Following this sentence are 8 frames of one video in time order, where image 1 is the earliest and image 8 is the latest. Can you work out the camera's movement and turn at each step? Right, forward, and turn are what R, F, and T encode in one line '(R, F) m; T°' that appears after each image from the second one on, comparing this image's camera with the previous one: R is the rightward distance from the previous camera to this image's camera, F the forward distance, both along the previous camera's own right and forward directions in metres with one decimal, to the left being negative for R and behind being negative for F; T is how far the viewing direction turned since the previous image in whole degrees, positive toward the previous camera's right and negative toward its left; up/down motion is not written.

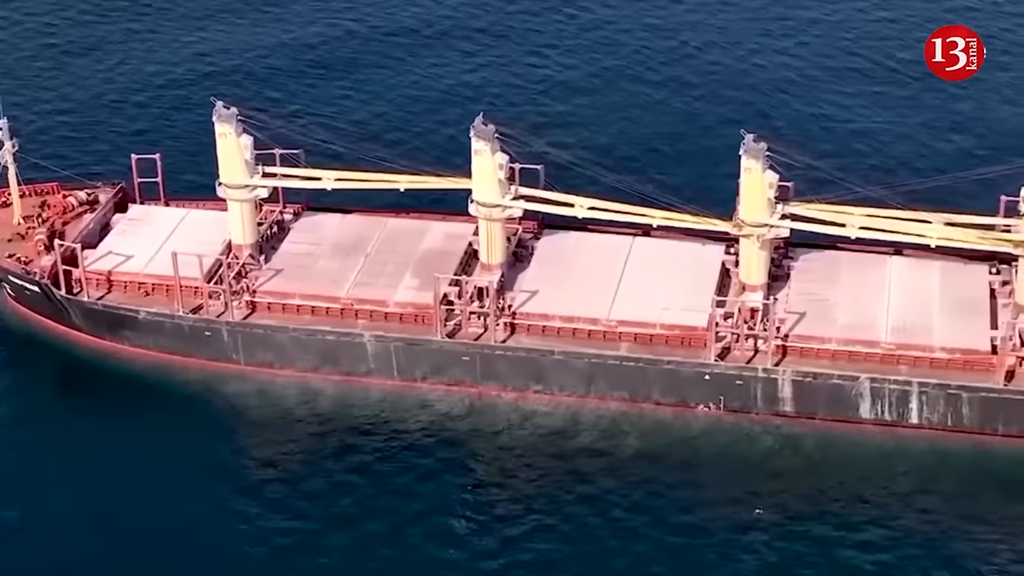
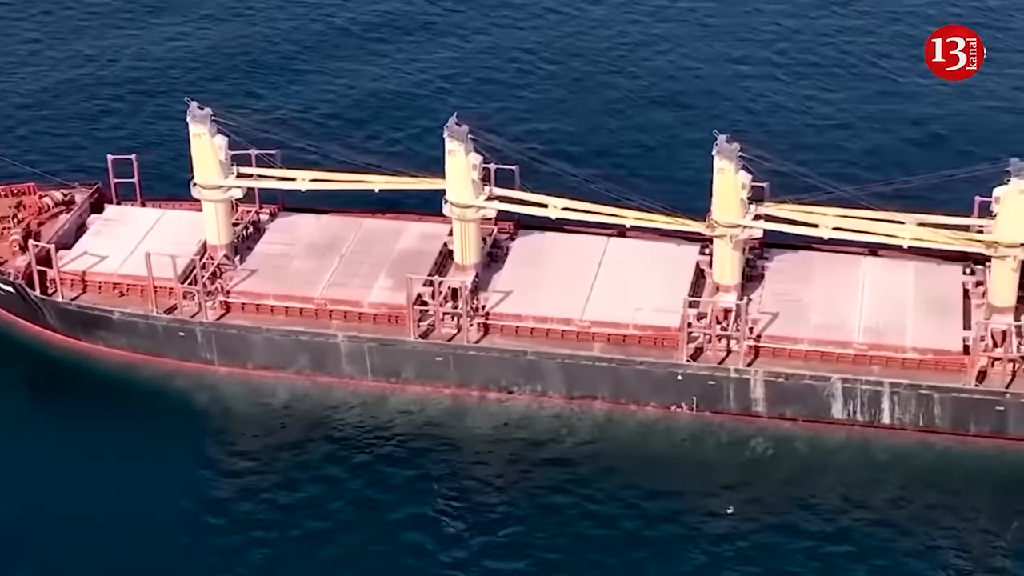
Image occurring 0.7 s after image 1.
(+1.3, 0.0) m; 0°
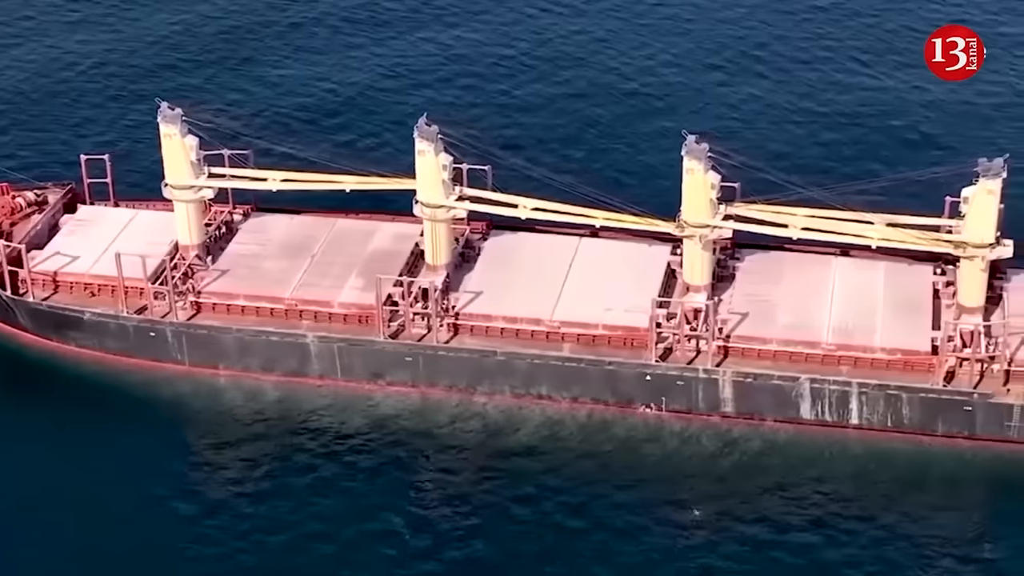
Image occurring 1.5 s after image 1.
(+1.5, 0.0) m; 0°
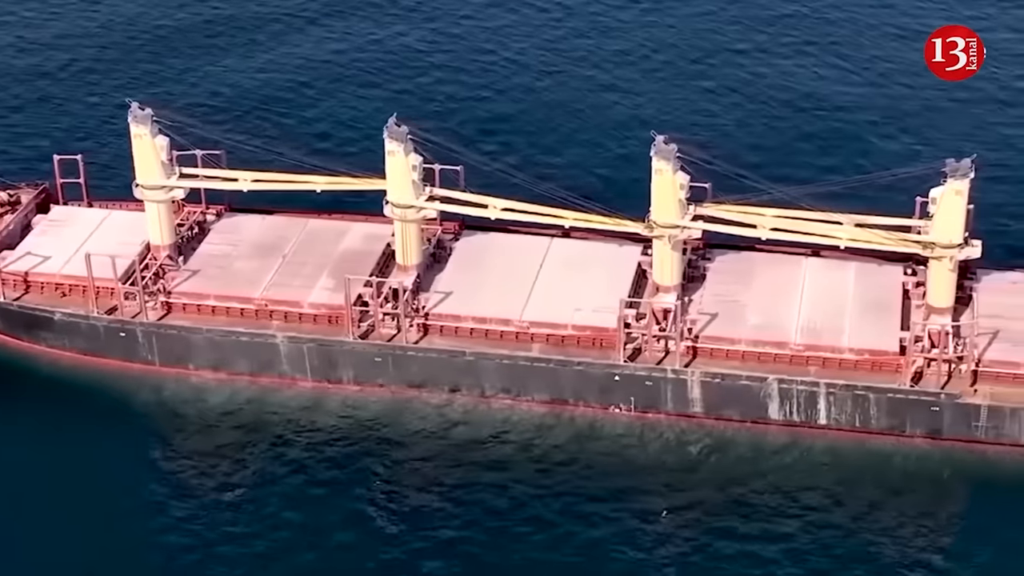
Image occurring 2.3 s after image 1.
(+1.5, 0.0) m; 0°
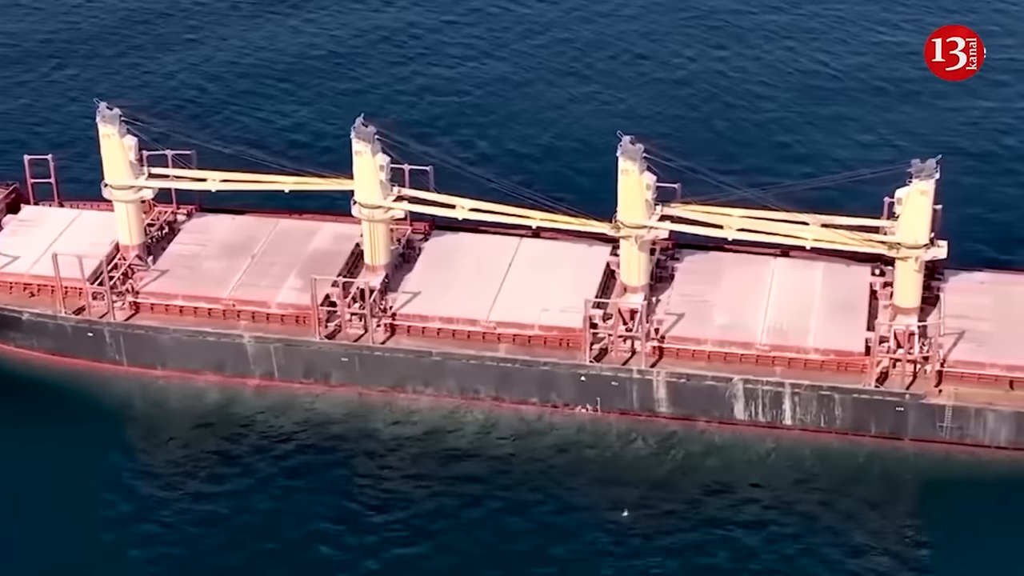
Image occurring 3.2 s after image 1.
(+1.6, 0.0) m; 0°
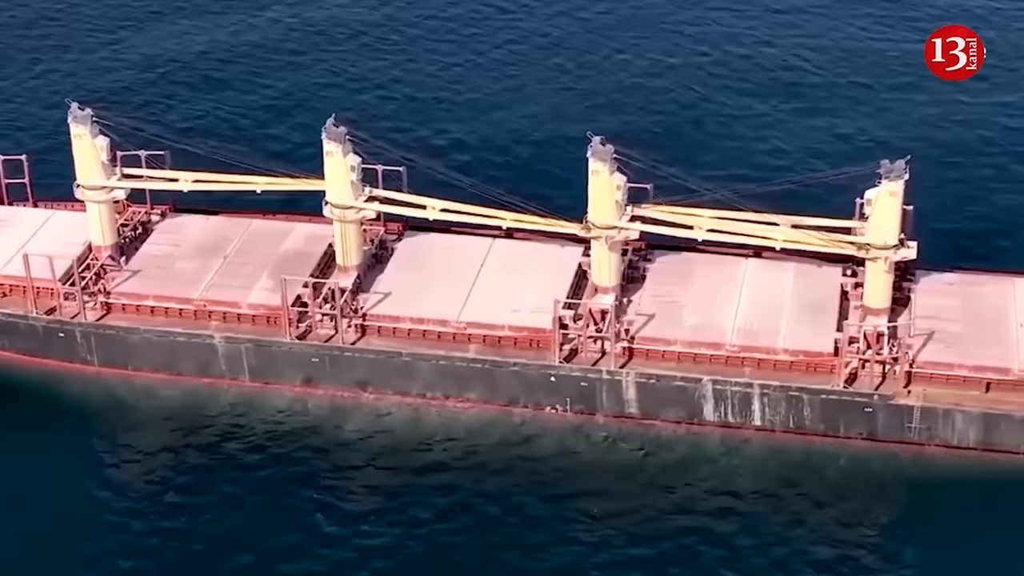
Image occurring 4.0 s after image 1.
(+1.4, 0.0) m; 0°
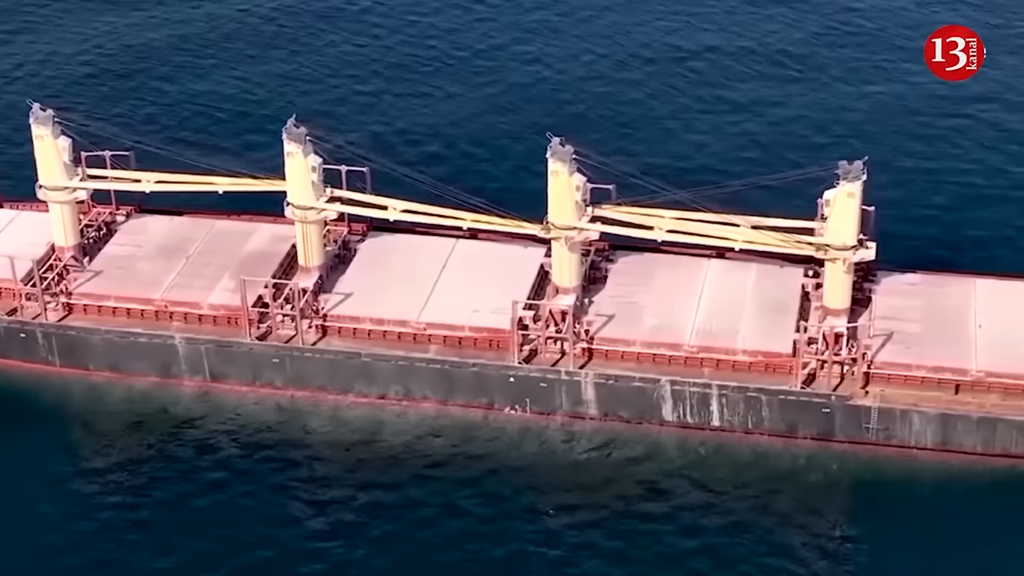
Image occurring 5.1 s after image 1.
(+2.0, 0.0) m; 0°
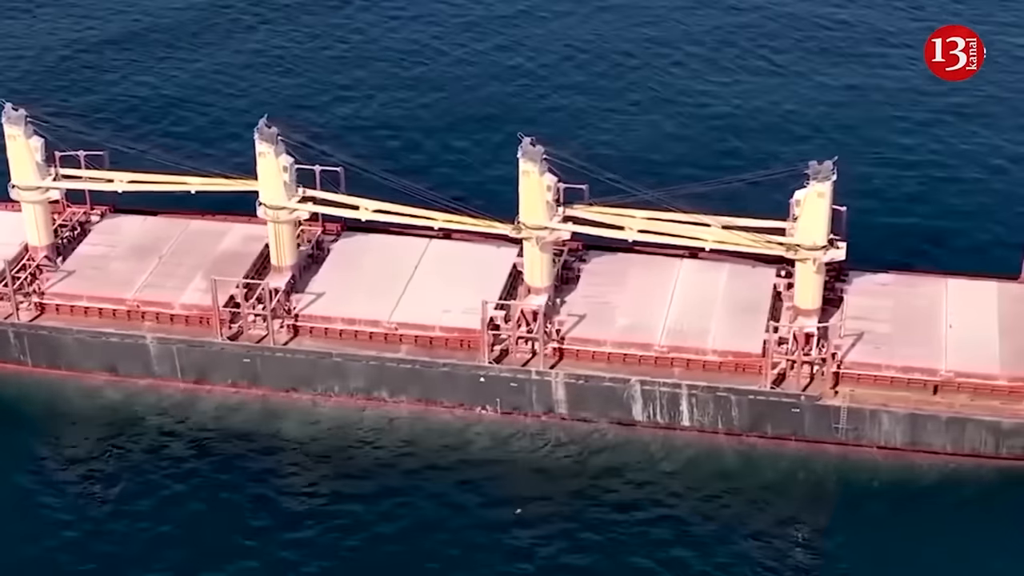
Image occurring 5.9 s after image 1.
(+1.4, 0.0) m; 0°
